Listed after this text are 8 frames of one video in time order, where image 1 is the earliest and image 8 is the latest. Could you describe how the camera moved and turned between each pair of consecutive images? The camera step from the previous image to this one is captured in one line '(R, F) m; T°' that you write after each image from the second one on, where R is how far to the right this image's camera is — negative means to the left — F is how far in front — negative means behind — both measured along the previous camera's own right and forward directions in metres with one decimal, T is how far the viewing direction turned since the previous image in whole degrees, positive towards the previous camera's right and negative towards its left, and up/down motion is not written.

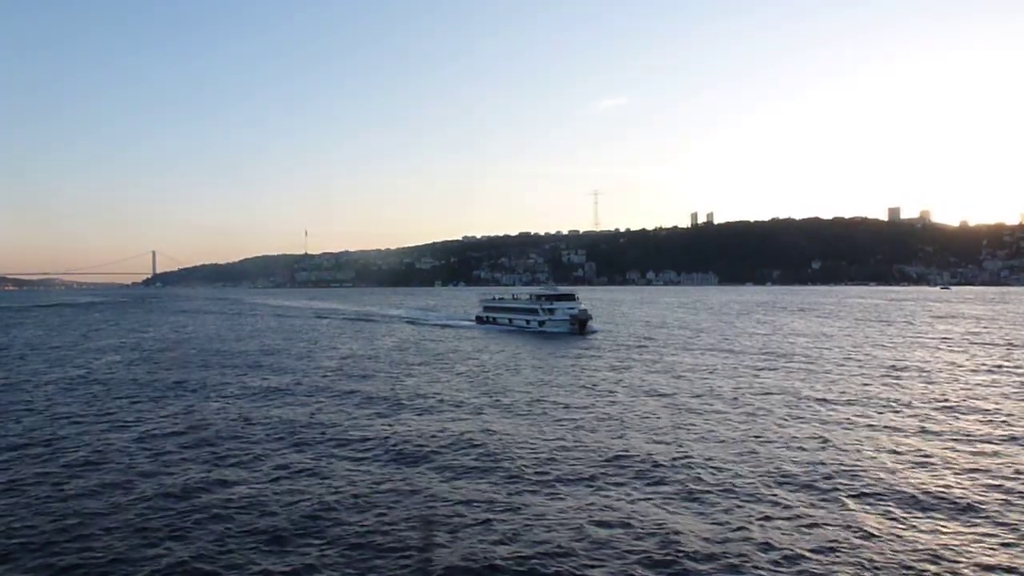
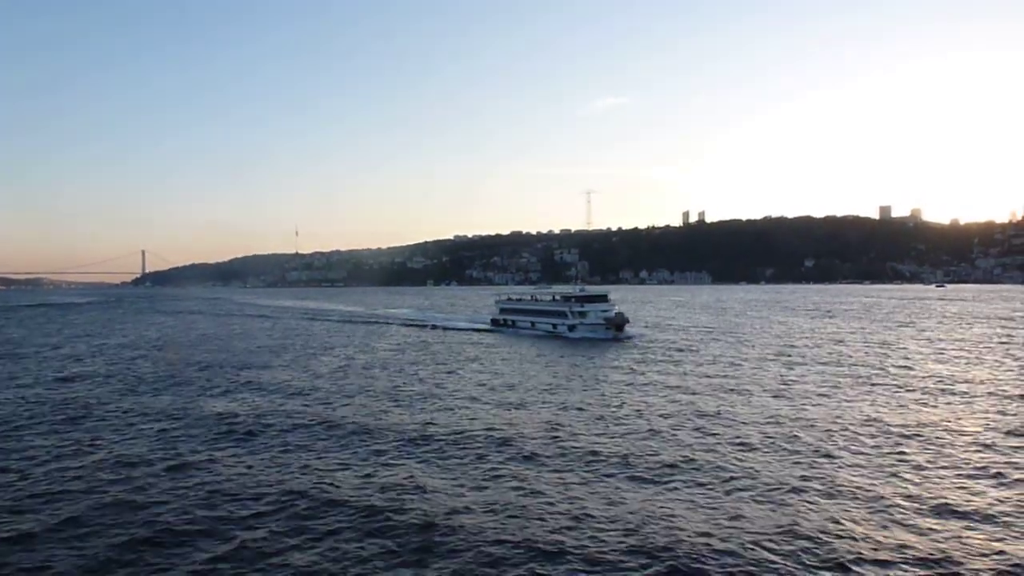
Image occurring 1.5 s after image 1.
(-0.7, +1.4) m; +1°
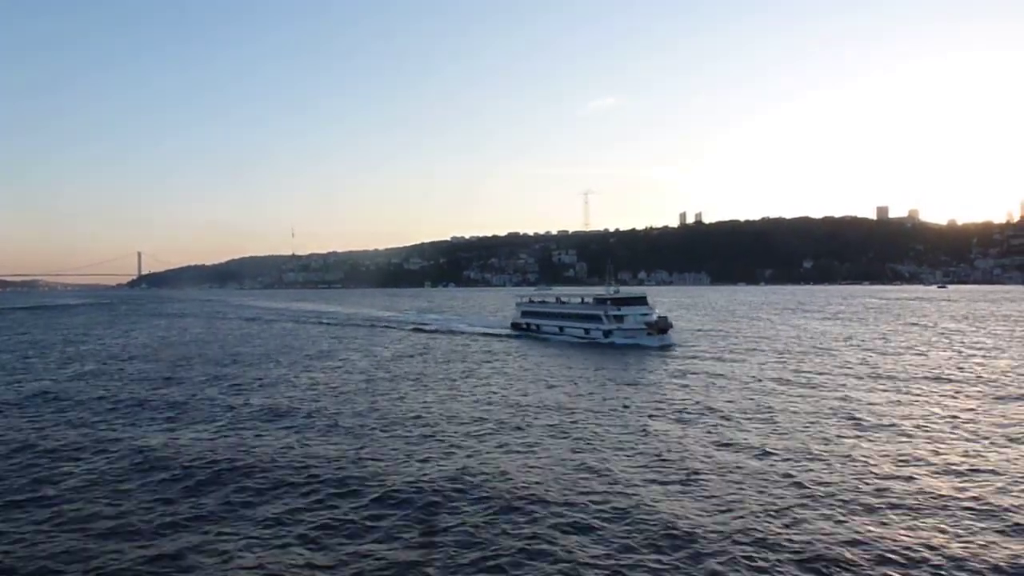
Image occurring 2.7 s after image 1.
(-0.7, +1.1) m; 0°
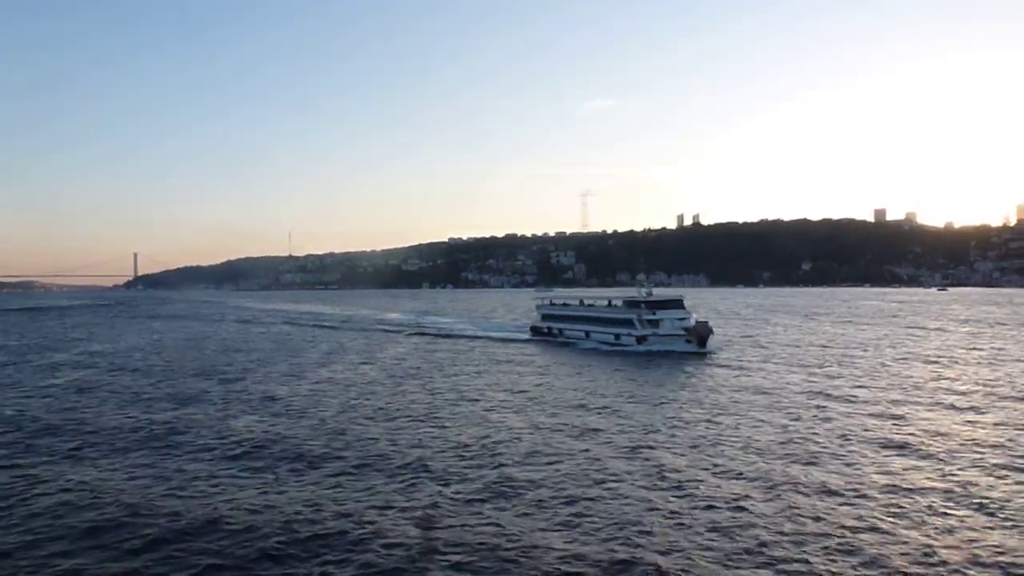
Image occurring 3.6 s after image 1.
(-0.6, +0.9) m; 0°
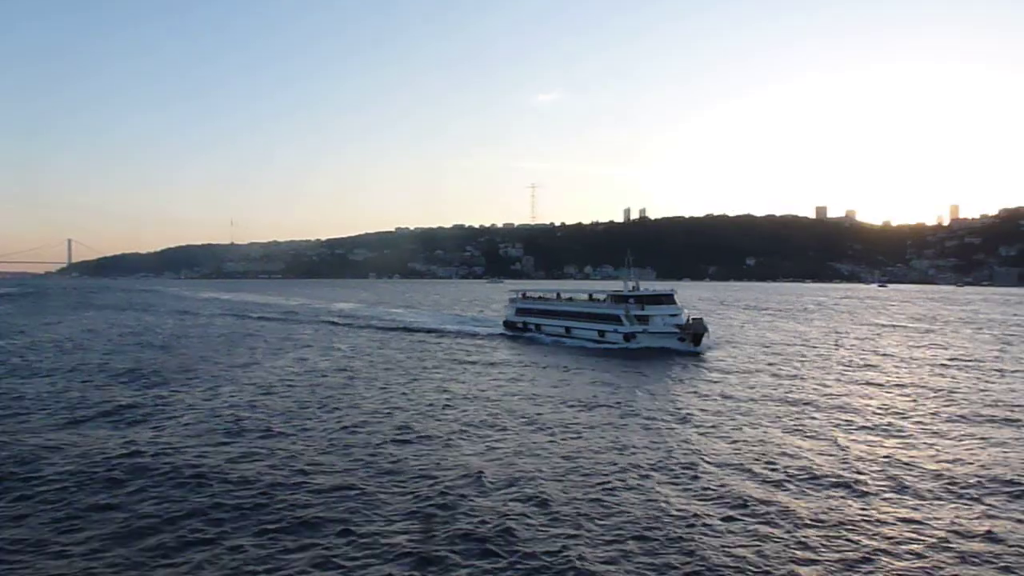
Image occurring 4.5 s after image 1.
(-0.6, +1.3) m; +4°
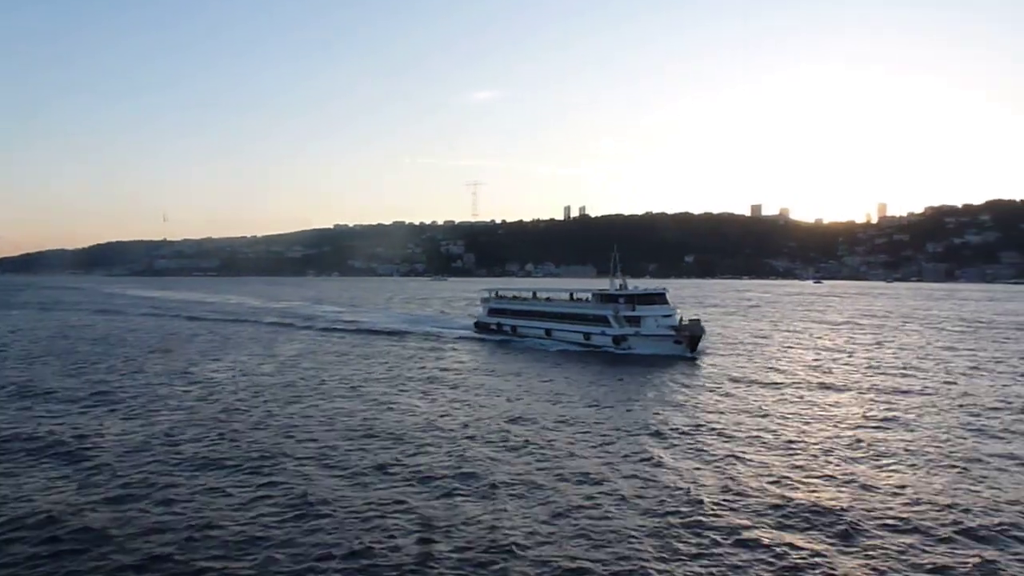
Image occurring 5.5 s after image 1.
(-0.7, +1.1) m; +4°
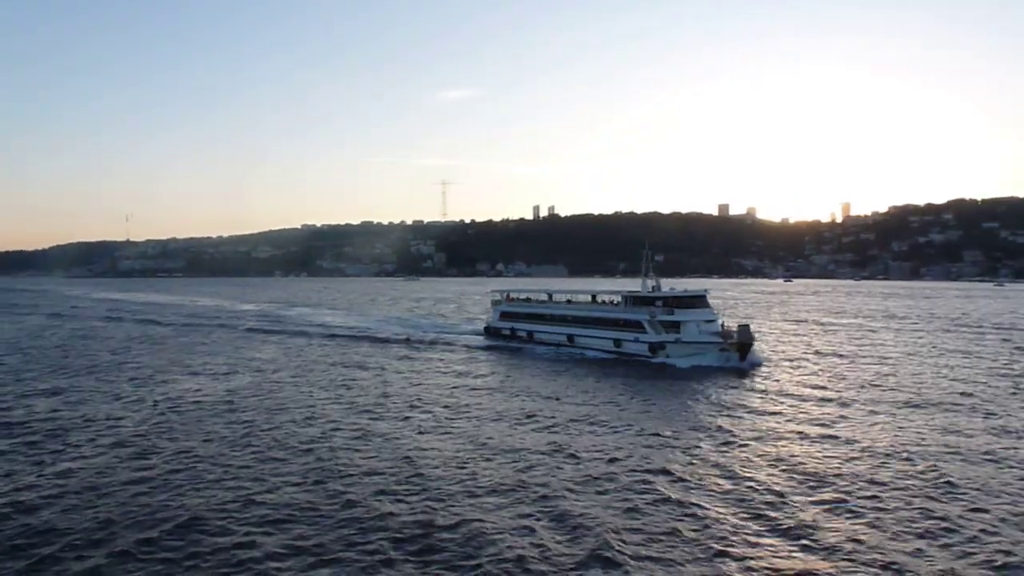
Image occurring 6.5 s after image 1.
(-1.0, +1.2) m; +2°
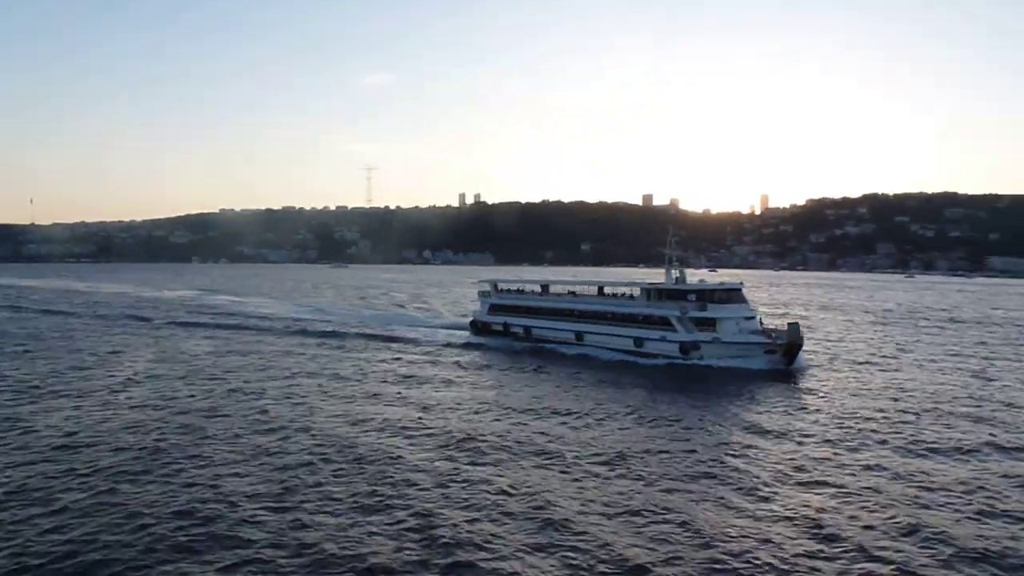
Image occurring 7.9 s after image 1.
(-1.3, +1.8) m; +5°
